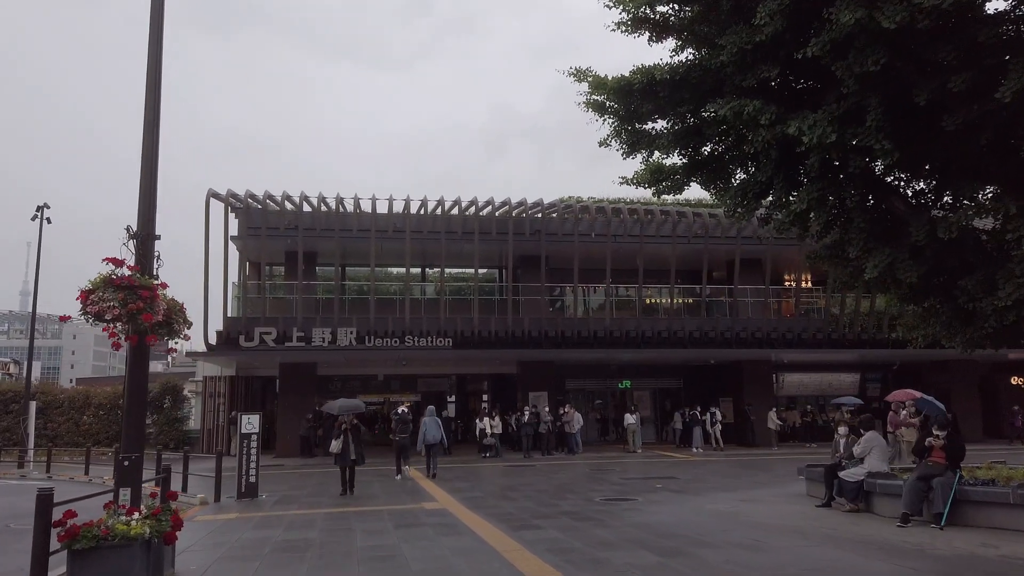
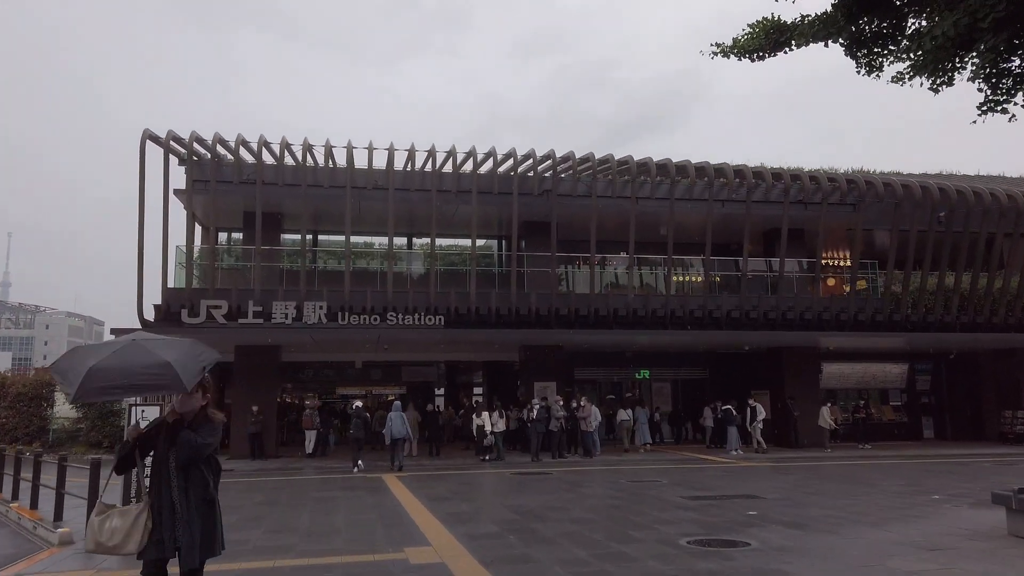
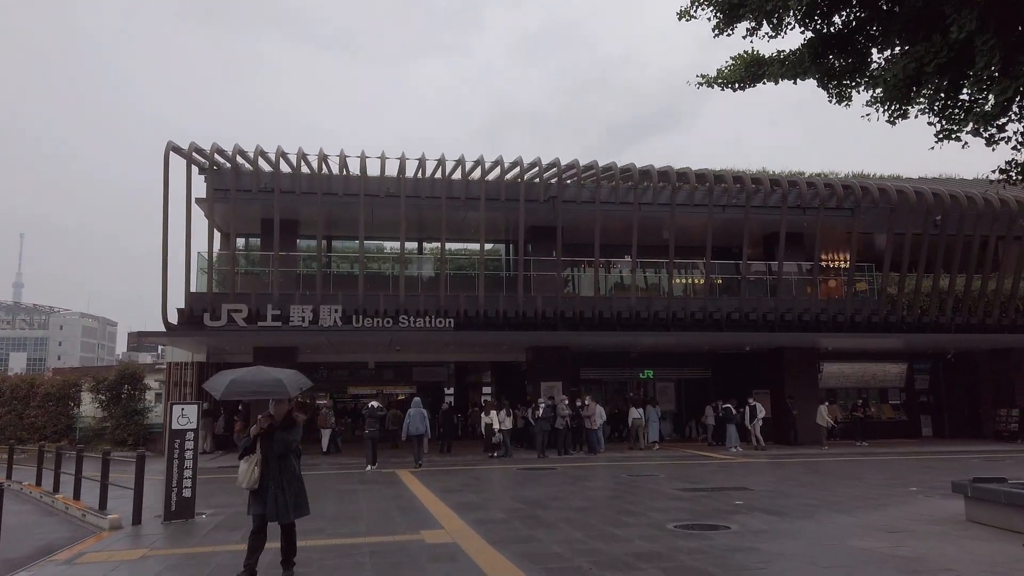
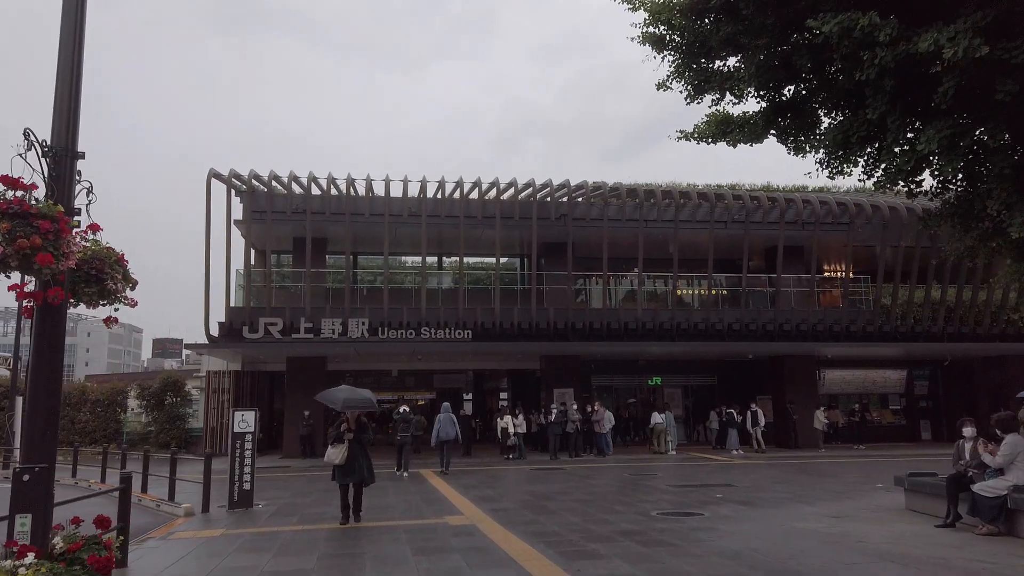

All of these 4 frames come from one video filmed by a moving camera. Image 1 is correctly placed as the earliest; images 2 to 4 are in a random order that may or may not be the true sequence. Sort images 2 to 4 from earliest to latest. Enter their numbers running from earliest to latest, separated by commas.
4, 3, 2
